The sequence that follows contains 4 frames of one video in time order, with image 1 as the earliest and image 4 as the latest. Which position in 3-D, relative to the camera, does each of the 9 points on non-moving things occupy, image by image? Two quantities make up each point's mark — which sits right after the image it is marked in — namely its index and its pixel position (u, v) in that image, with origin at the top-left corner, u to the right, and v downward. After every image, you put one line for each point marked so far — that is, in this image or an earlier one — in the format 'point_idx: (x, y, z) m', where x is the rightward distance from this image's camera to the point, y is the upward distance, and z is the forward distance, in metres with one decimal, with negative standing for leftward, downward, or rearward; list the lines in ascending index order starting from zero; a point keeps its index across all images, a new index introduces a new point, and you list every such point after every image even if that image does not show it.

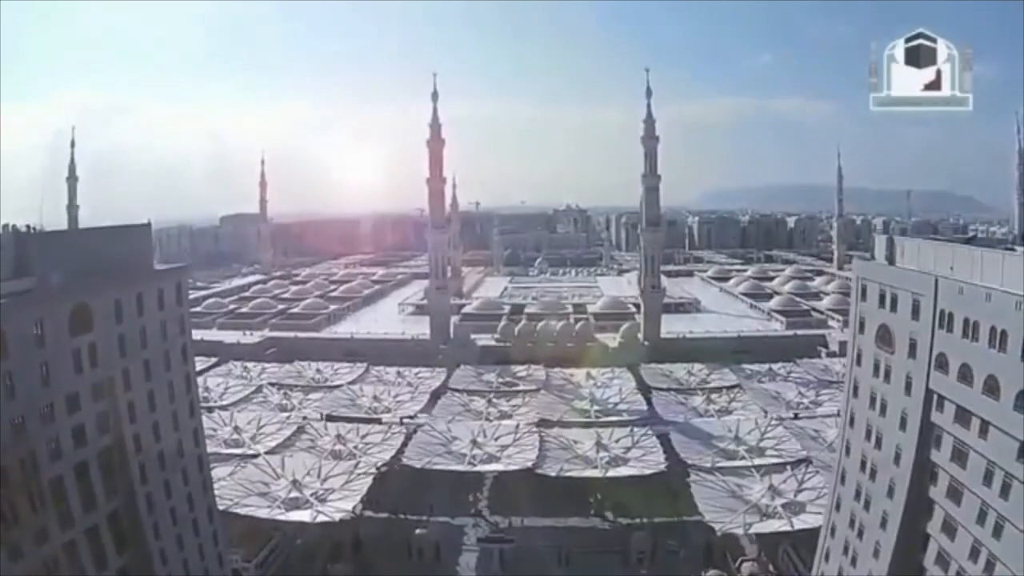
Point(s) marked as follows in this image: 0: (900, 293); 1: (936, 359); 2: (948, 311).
0: (+10.0, -0.3, +19.3) m
1: (+10.1, -1.8, +18.0) m
2: (+10.3, -0.6, +17.7) m
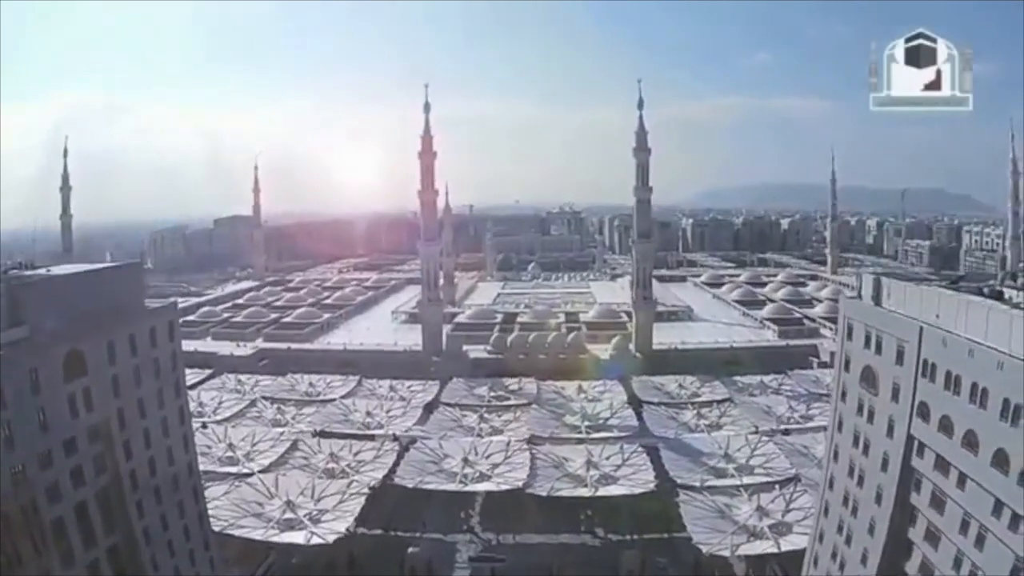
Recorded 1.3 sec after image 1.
0: (+9.6, -1.3, +19.4) m
1: (+9.7, -2.9, +18.1) m
2: (+9.9, -1.7, +17.7) m
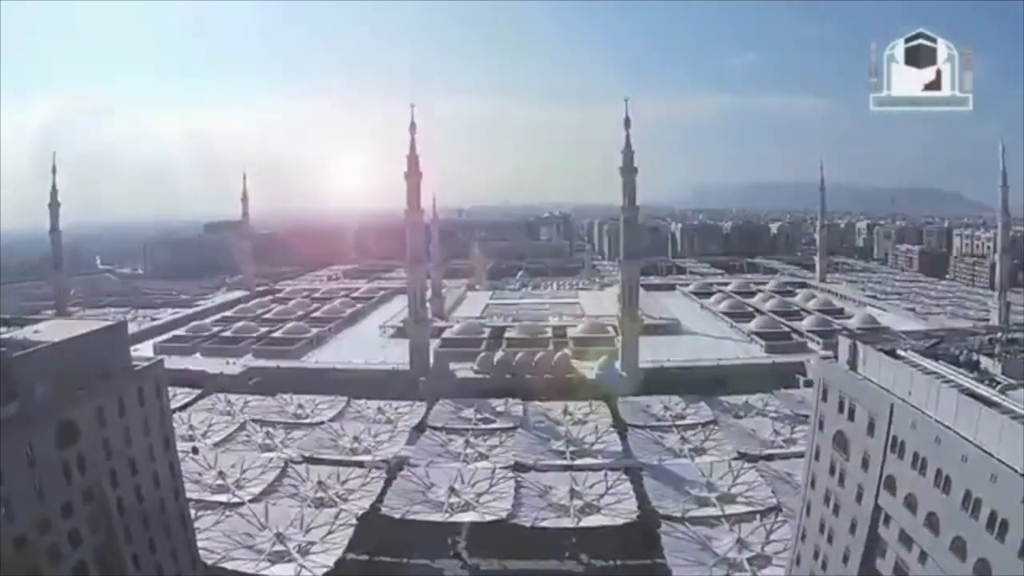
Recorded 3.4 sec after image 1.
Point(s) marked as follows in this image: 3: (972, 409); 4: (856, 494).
0: (+8.9, -3.0, +19.4) m
1: (+9.0, -4.6, +18.2) m
2: (+9.2, -3.5, +17.7) m
3: (+9.7, -2.5, +15.9) m
4: (+8.9, -5.3, +19.4) m
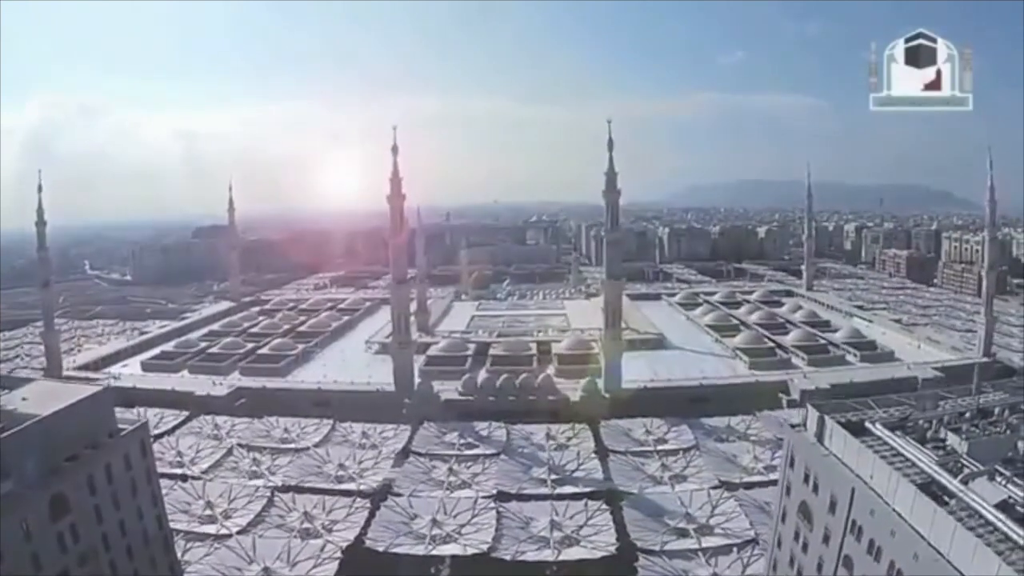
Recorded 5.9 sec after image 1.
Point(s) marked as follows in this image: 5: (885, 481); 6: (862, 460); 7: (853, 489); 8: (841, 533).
0: (+8.0, -5.0, +19.4) m
1: (+8.2, -6.7, +18.3) m
2: (+8.3, -5.6, +17.8) m
3: (+8.8, -4.7, +15.9) m
4: (+8.0, -7.3, +19.6) m
5: (+8.7, -4.6, +17.4) m
6: (+8.6, -4.2, +18.4) m
7: (+8.2, -4.9, +18.0) m
8: (+8.2, -6.1, +18.5) m
